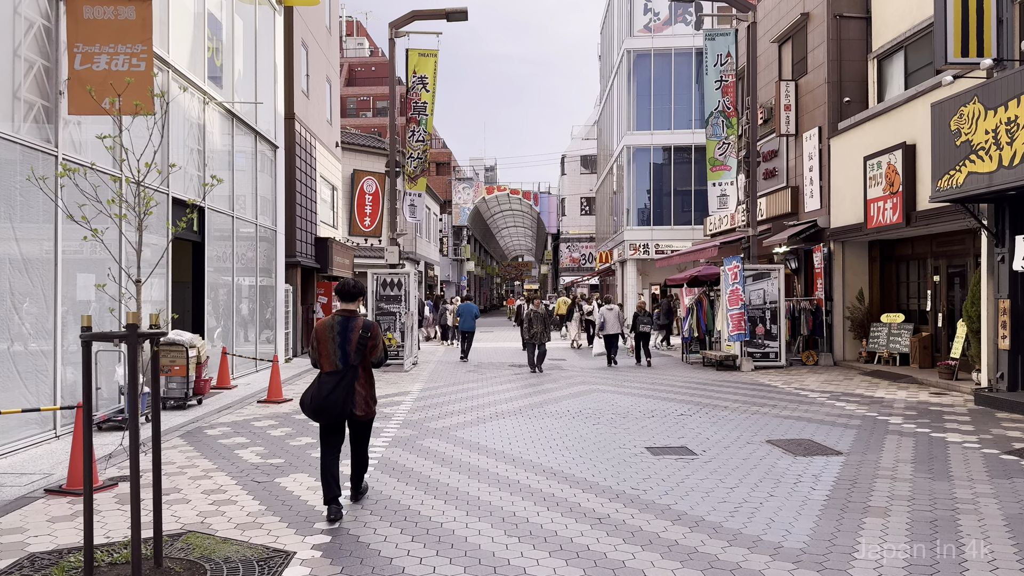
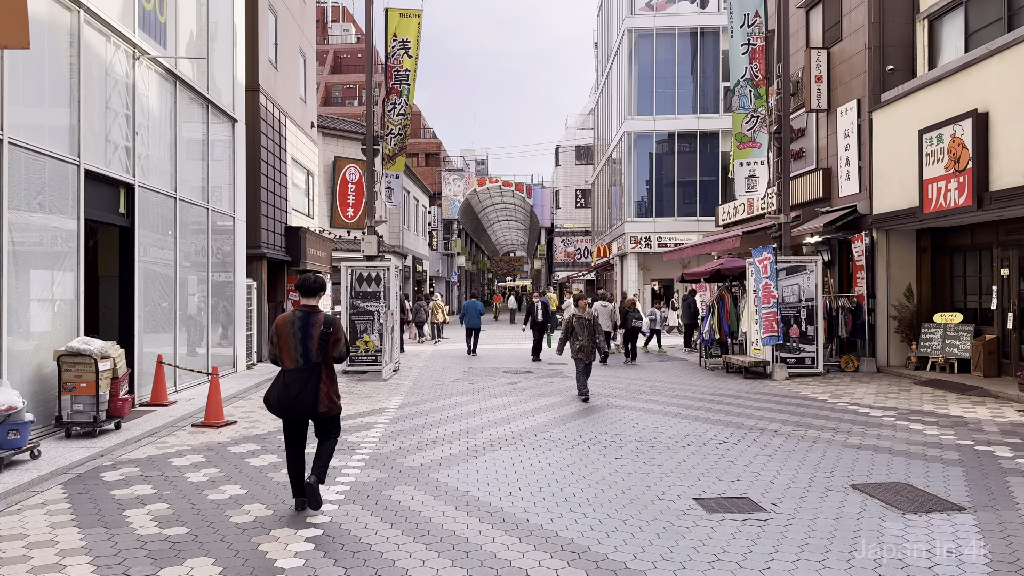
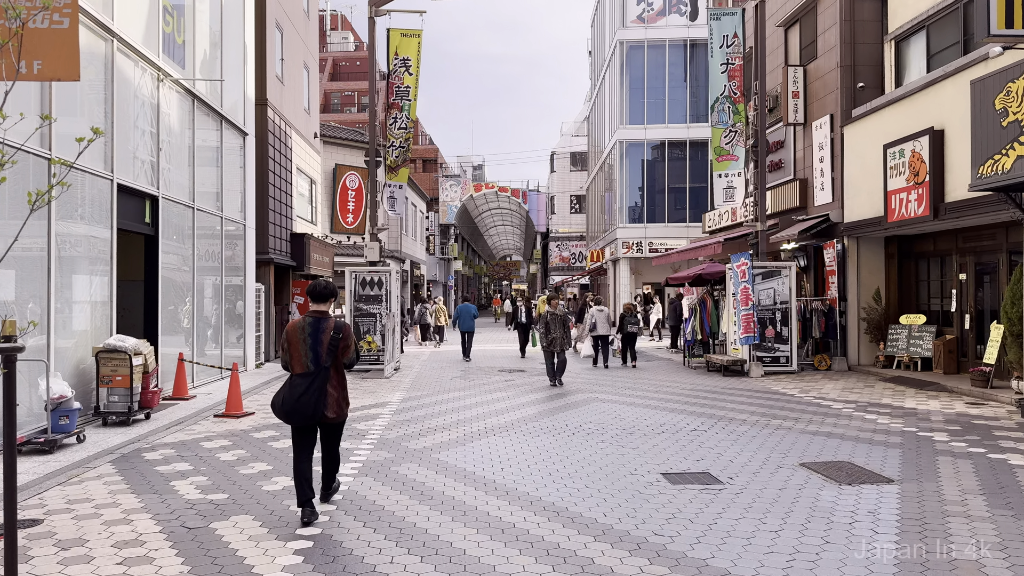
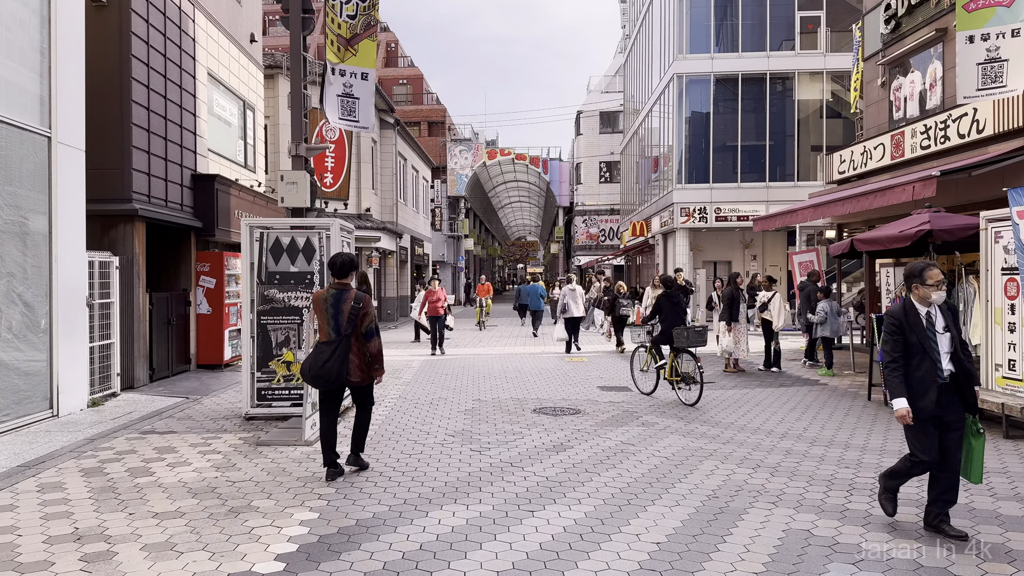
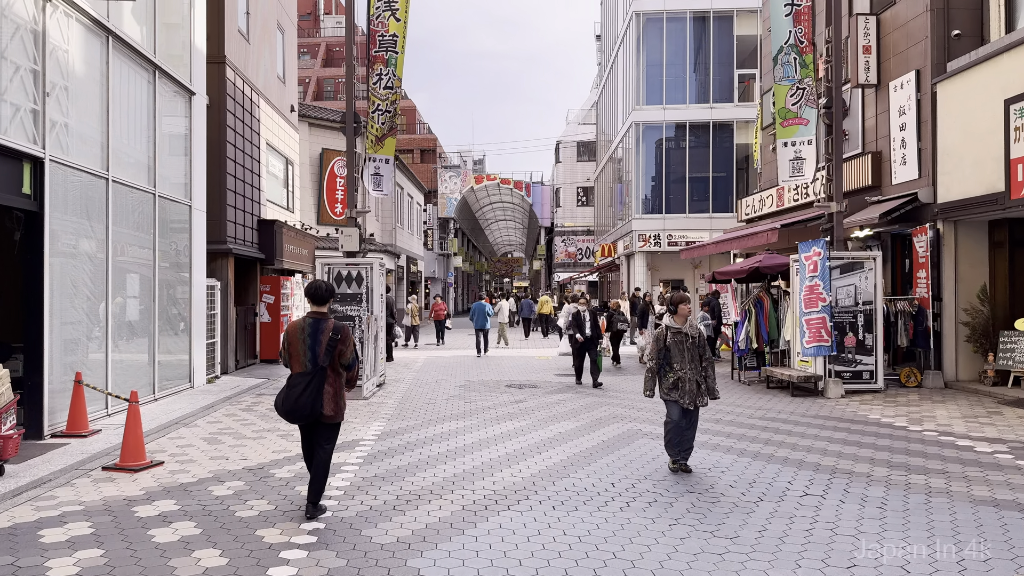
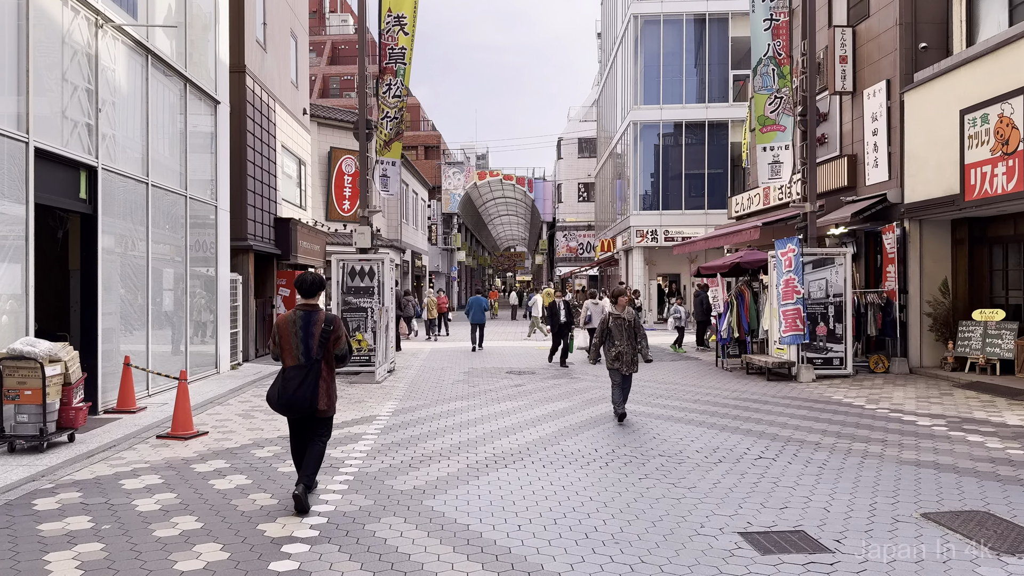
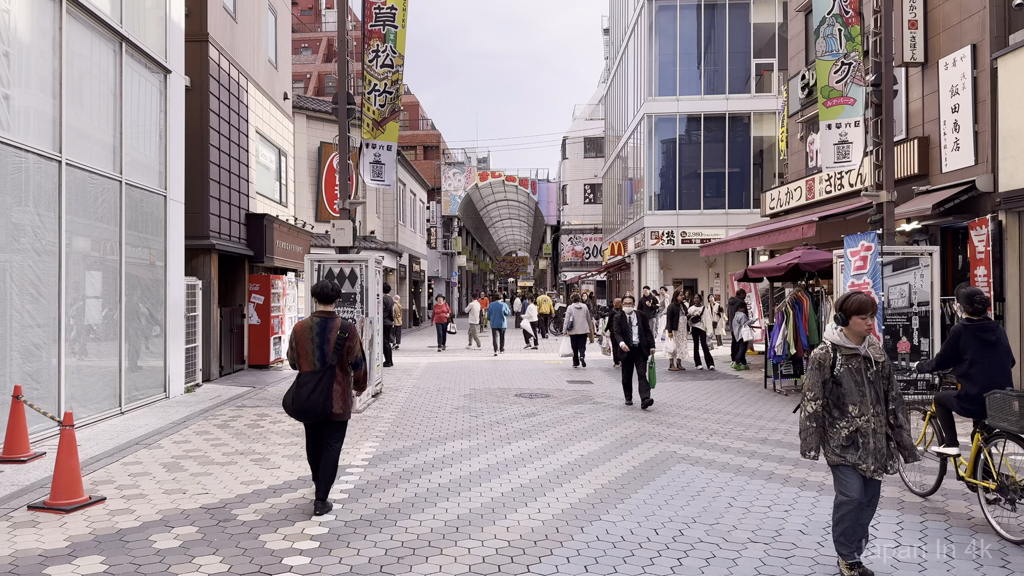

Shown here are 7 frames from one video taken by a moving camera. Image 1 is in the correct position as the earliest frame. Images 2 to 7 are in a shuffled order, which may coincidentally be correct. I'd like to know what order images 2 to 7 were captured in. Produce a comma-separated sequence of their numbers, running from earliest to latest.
3, 2, 6, 5, 7, 4
